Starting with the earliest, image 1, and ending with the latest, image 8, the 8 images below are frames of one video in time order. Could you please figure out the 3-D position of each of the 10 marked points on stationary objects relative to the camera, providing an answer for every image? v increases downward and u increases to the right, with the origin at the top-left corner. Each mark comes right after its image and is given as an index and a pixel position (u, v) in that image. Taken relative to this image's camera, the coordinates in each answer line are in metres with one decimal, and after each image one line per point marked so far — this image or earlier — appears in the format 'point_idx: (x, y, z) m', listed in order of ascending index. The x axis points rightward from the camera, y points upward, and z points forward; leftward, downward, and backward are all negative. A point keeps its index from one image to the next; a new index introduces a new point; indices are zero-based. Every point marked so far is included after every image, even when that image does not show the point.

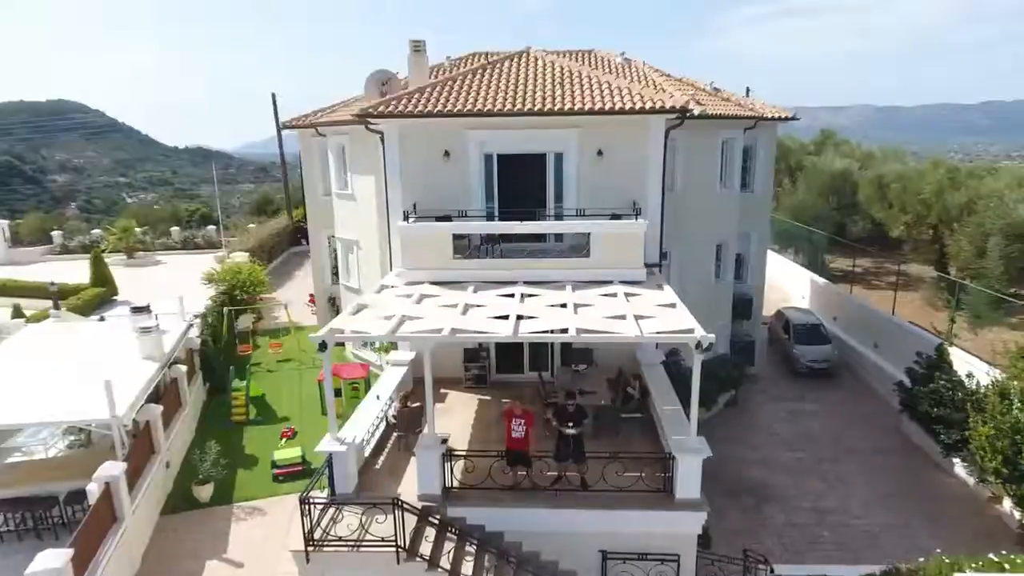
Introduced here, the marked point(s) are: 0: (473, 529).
0: (-0.5, -3.0, +7.7) m
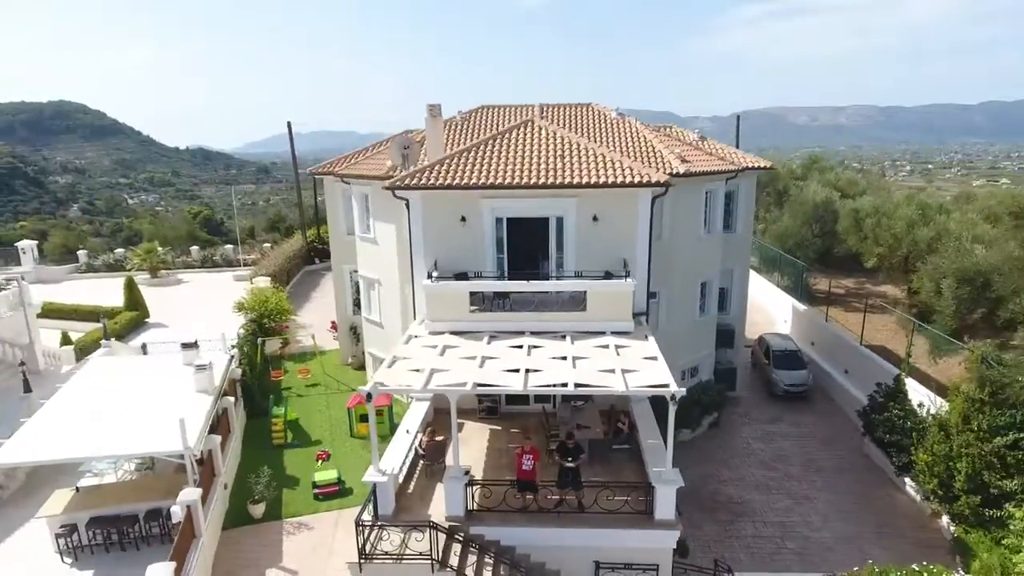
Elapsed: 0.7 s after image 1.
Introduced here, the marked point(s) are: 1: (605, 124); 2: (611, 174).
0: (-0.3, -3.9, +9.5) m
1: (+2.6, +4.2, +16.6) m
2: (+2.0, +2.2, +12.2) m
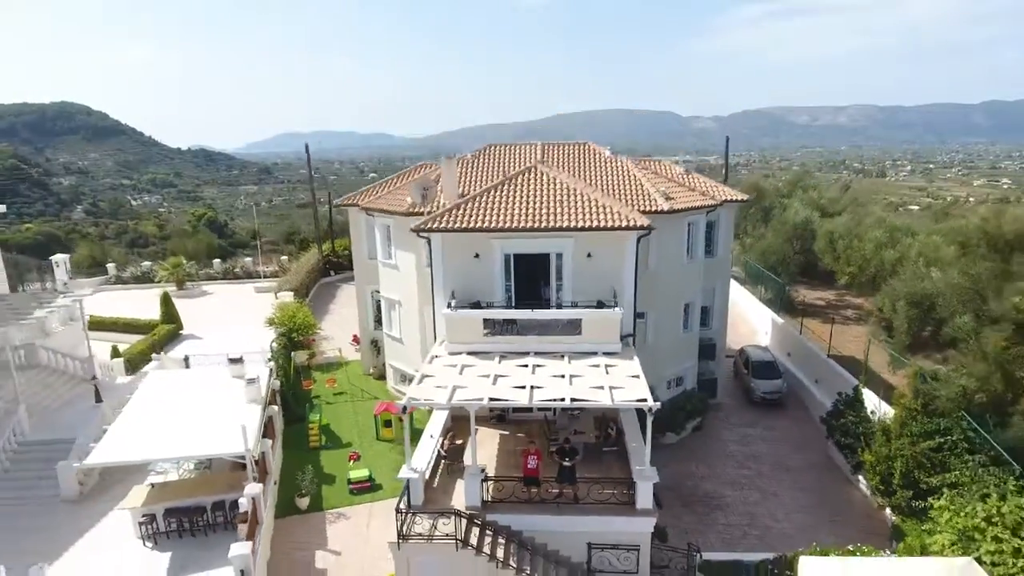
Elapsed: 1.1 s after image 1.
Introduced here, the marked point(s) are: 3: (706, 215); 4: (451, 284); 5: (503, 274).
0: (-0.2, -4.5, +11.6) m
1: (+2.7, +3.6, +18.8) m
2: (+2.1, +1.6, +14.4) m
3: (+5.9, +2.3, +18.7) m
4: (-1.5, +0.1, +15.0) m
5: (-0.2, +0.4, +15.0) m
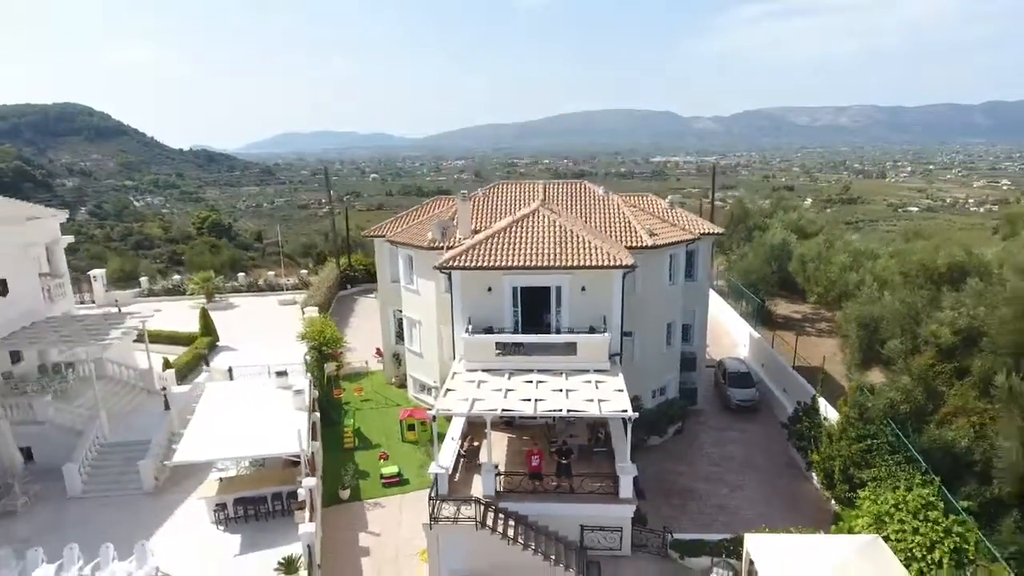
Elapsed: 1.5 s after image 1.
0: (0.0, -5.3, +14.6) m
1: (+2.9, +2.8, +21.7) m
2: (+2.3, +0.8, +17.3) m
3: (+6.1, +1.5, +21.6) m
4: (-1.3, -0.7, +17.9) m
5: (0.0, -0.4, +17.9) m
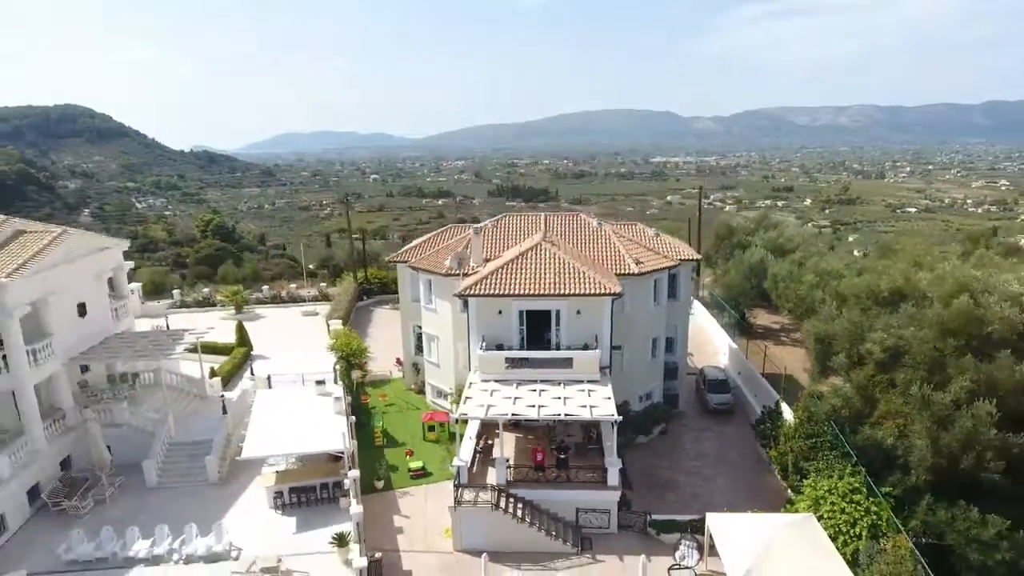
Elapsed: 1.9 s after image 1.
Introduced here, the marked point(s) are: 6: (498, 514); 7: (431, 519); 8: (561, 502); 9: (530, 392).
0: (+0.3, -6.1, +17.9) m
1: (+3.1, +2.0, +25.1) m
2: (+2.5, 0.0, +20.7) m
3: (+6.3, +0.7, +25.0) m
4: (-1.0, -1.5, +21.3) m
5: (+0.2, -1.2, +21.2) m
6: (-0.4, -6.4, +17.4) m
7: (-2.5, -7.2, +19.1) m
8: (+1.4, -6.3, +18.1) m
9: (+0.6, -3.3, +19.4) m
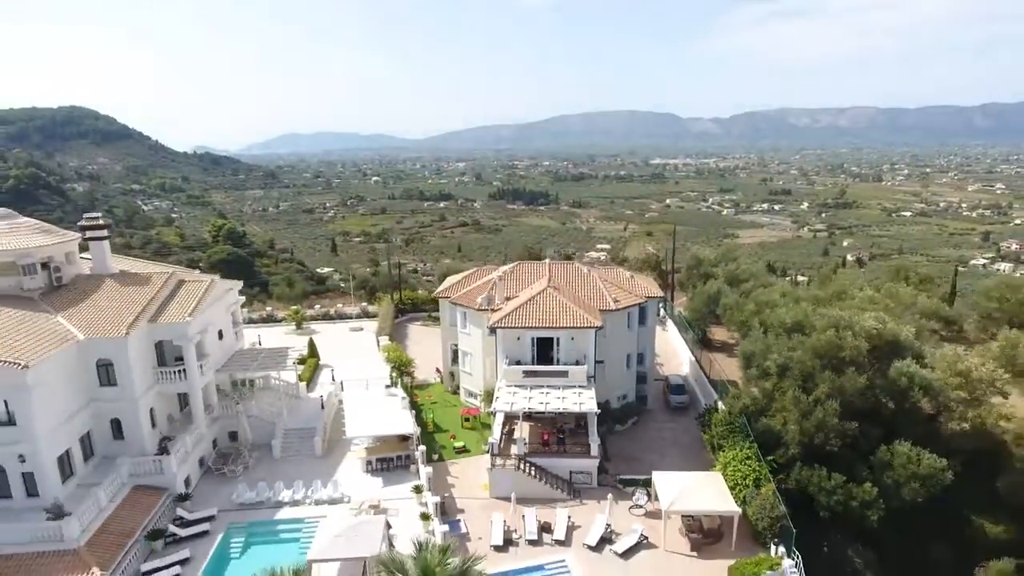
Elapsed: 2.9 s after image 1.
0: (+1.0, -7.8, +27.4) m
1: (+3.9, +0.3, +34.5) m
2: (+3.3, -1.7, +30.1) m
3: (+7.1, -1.0, +34.4) m
4: (-0.3, -3.2, +30.7) m
5: (+0.9, -2.9, +30.7) m
6: (+0.3, -8.1, +26.8) m
7: (-1.8, -8.9, +28.5) m
8: (+2.2, -8.0, +27.5) m
9: (+1.3, -5.0, +28.8) m
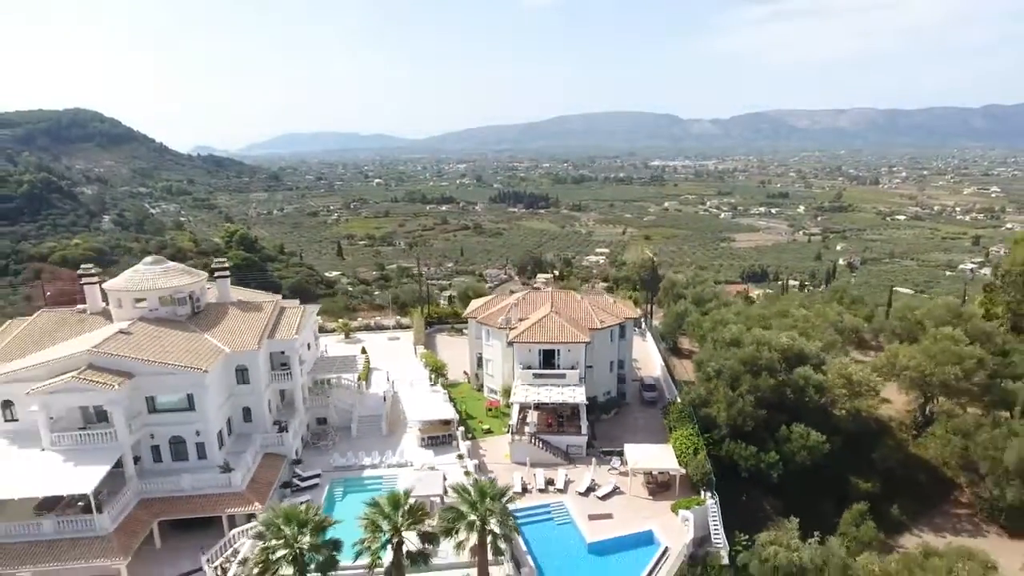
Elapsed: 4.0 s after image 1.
0: (+1.8, -9.5, +38.8) m
1: (+4.8, -1.4, +46.0) m
2: (+4.2, -3.4, +41.6) m
3: (+8.0, -2.8, +45.9) m
4: (+0.6, -4.9, +42.2) m
5: (+1.8, -4.7, +42.1) m
6: (+1.2, -9.8, +38.3) m
7: (-0.9, -10.6, +40.0) m
8: (+3.0, -9.8, +39.0) m
9: (+2.2, -6.7, +40.3) m
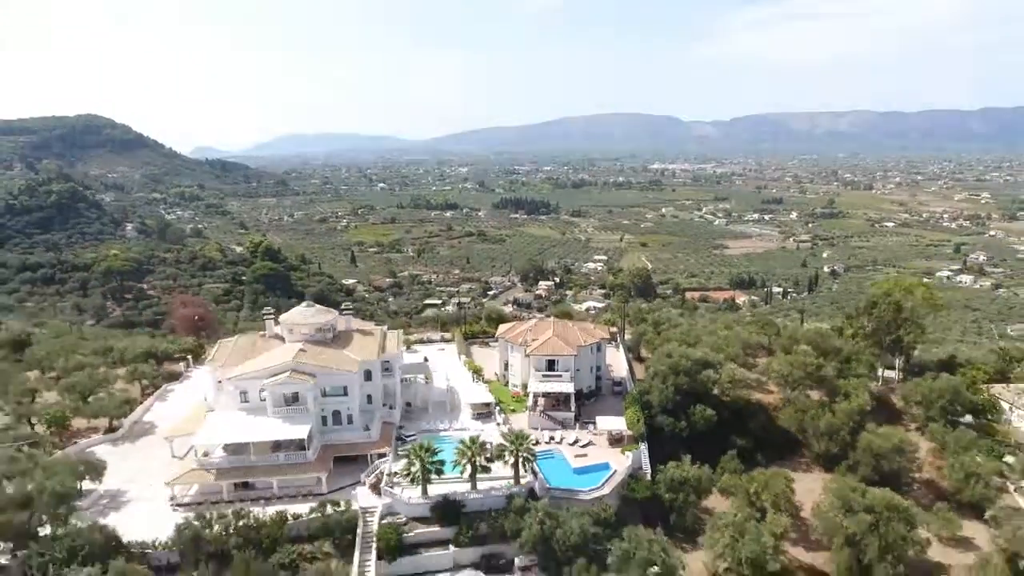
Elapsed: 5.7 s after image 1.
0: (+3.7, -13.2, +64.4) m
1: (+6.6, -5.1, +71.6) m
2: (+6.0, -7.1, +67.1) m
3: (+9.8, -6.5, +71.5) m
4: (+2.4, -8.6, +67.7) m
5: (+3.6, -8.3, +67.7) m
6: (+3.0, -13.5, +63.8) m
7: (+0.9, -14.3, +65.5) m
8: (+4.9, -13.4, +64.5) m
9: (+4.0, -10.4, +65.8) m
